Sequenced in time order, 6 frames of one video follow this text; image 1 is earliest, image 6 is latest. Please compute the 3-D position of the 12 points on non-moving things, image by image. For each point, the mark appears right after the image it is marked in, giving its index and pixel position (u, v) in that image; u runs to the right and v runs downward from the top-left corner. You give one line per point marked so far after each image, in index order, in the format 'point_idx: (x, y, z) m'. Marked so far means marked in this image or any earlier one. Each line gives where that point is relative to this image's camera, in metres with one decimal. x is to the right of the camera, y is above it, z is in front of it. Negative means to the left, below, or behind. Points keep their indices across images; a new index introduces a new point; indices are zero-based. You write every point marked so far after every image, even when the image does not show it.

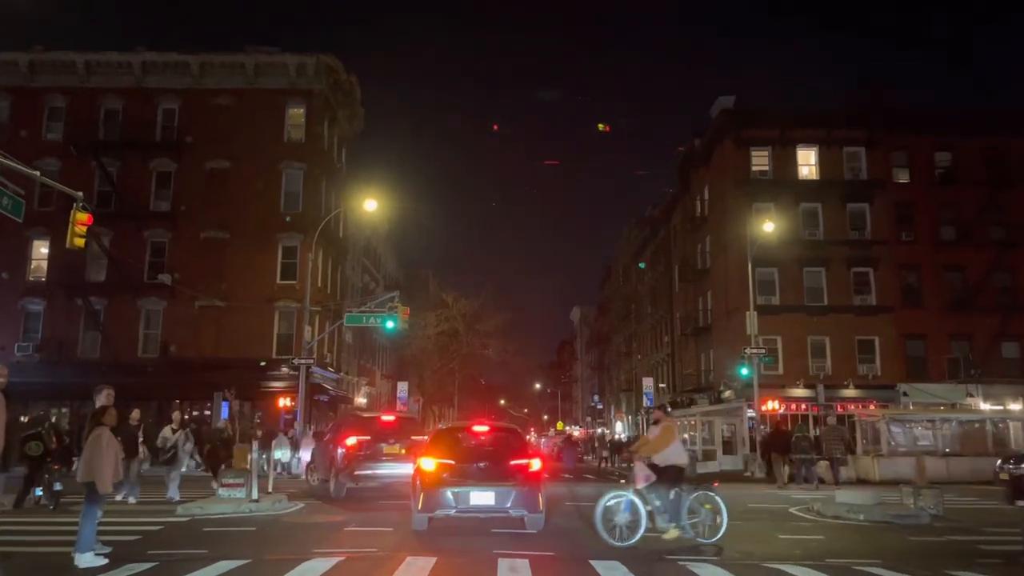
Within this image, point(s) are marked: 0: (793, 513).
0: (+5.4, -4.3, +15.3) m
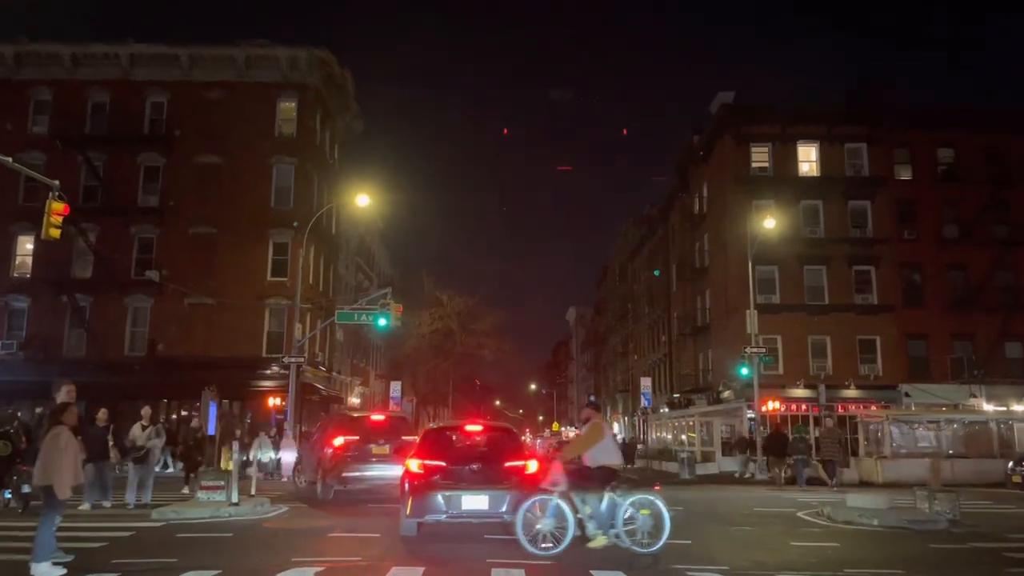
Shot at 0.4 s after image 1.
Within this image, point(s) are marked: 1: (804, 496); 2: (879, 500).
0: (+5.3, -4.2, +14.6) m
1: (+6.7, -4.8, +18.6) m
2: (+6.5, -3.8, +14.3) m
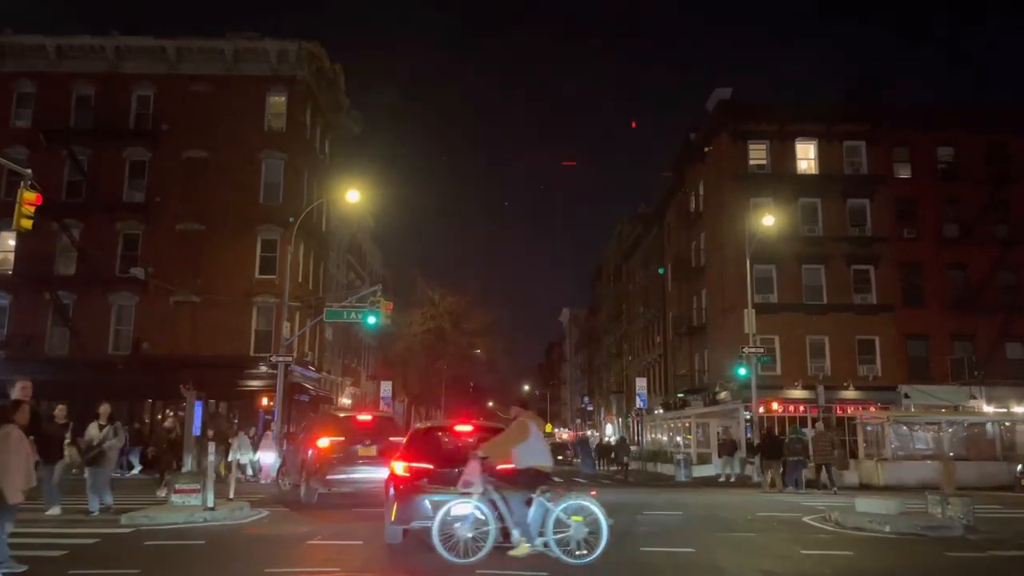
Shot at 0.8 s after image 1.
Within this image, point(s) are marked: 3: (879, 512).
0: (+5.1, -4.1, +13.9) m
1: (+6.6, -4.7, +18.0) m
2: (+6.4, -3.7, +13.6) m
3: (+6.2, -3.8, +13.7) m
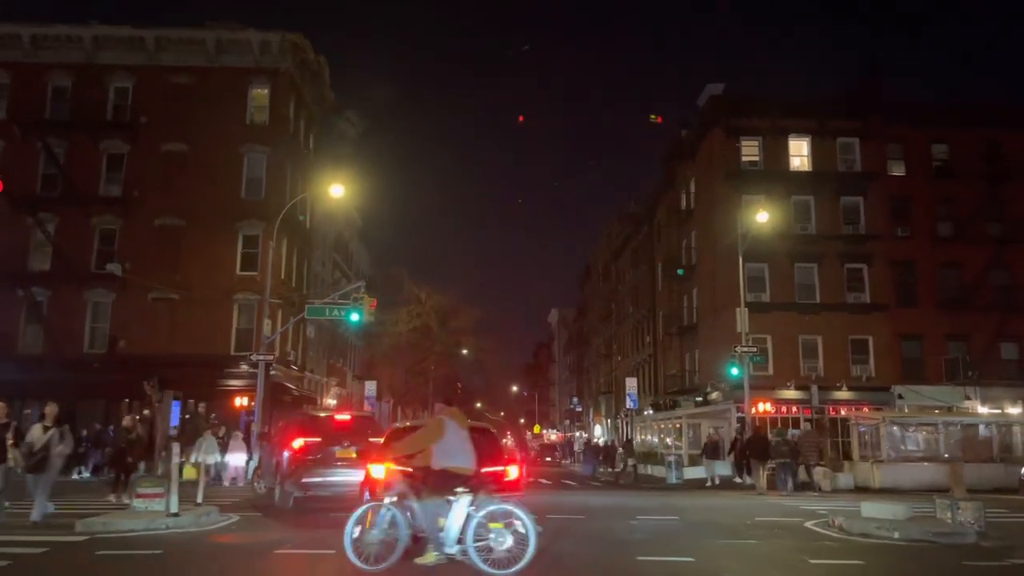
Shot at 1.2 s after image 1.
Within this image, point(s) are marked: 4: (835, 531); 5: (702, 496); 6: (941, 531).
0: (+4.9, -3.9, +13.2) m
1: (+6.3, -4.6, +17.2) m
2: (+6.2, -3.5, +12.9) m
3: (+6.0, -3.7, +12.9) m
4: (+5.2, -3.9, +13.0) m
5: (+4.7, -5.1, +19.9) m
6: (+6.3, -3.6, +11.9) m
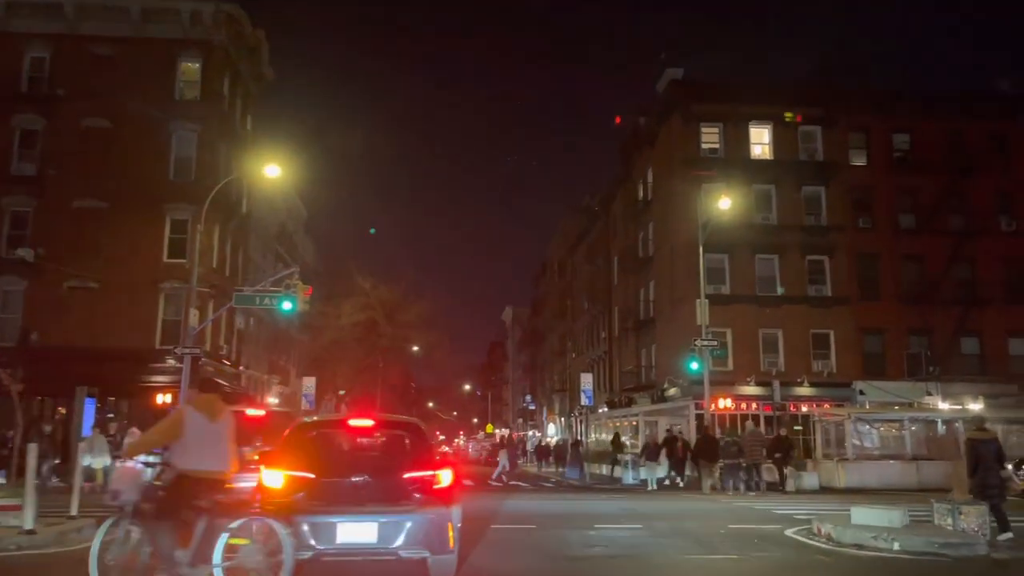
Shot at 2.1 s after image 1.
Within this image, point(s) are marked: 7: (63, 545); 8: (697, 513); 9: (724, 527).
0: (+4.0, -3.6, +11.4) m
1: (+5.2, -4.2, +15.6) m
2: (+5.3, -3.2, +11.2) m
3: (+5.1, -3.3, +11.2) m
4: (+4.3, -3.5, +11.3) m
5: (+3.4, -4.8, +18.1) m
6: (+5.5, -3.2, +10.3) m
7: (-5.6, -3.2, +10.1) m
8: (+3.5, -4.2, +15.2) m
9: (+3.4, -3.8, +13.0) m
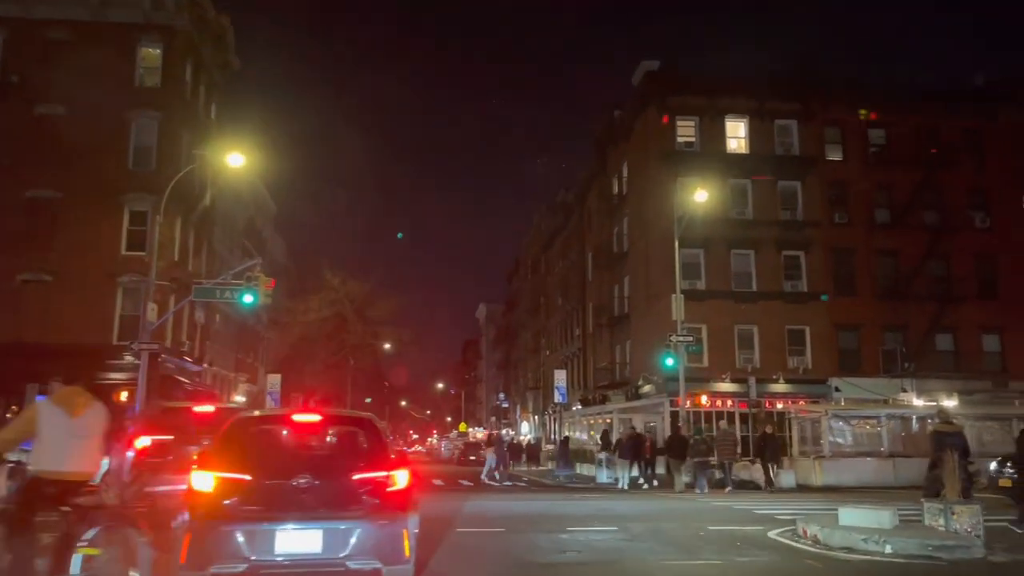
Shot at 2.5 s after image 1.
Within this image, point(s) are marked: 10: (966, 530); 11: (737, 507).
0: (+3.6, -3.4, +10.8) m
1: (+4.6, -4.1, +14.9) m
2: (+4.9, -3.0, +10.6) m
3: (+4.7, -3.1, +10.6) m
4: (+3.9, -3.4, +10.6) m
5: (+2.8, -4.6, +17.4) m
6: (+5.1, -3.0, +9.7) m
7: (-6.0, -3.0, +9.2) m
8: (+2.9, -4.0, +14.5) m
9: (+2.9, -3.6, +12.3) m
10: (+5.9, -3.1, +10.5) m
11: (+4.5, -4.3, +16.0) m
